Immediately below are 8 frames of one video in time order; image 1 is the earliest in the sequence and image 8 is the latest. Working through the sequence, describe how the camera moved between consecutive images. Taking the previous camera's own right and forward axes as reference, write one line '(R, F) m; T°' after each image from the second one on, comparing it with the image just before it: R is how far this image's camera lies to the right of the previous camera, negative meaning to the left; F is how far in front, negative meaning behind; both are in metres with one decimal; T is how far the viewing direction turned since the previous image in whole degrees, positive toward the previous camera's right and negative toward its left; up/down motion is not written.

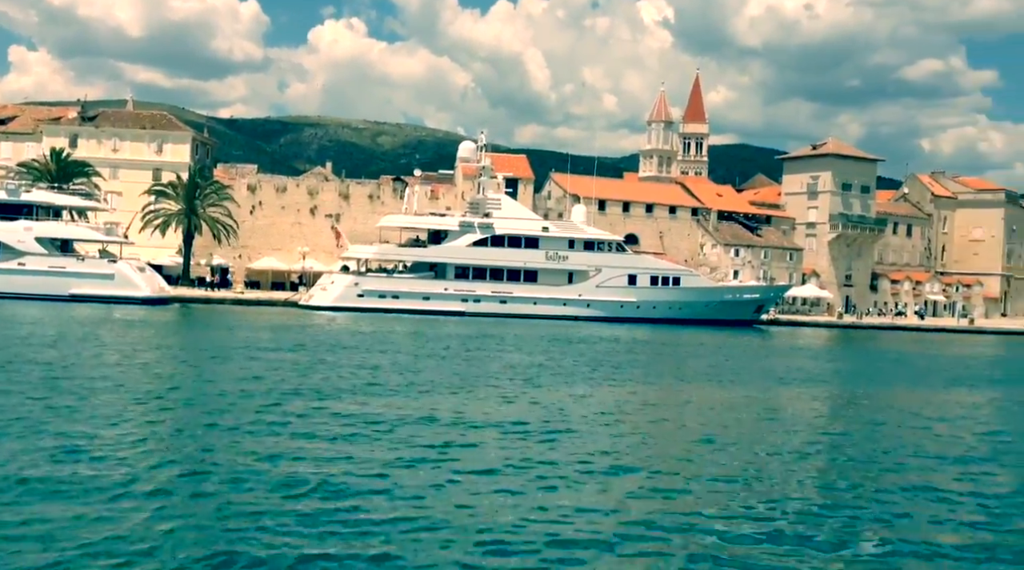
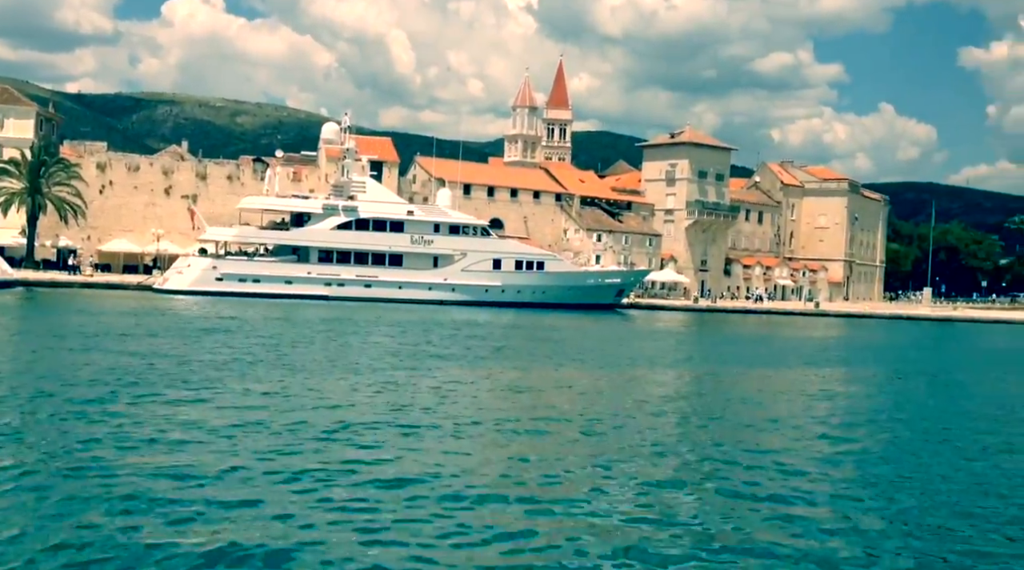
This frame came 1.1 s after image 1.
(-0.1, +0.3) m; +7°
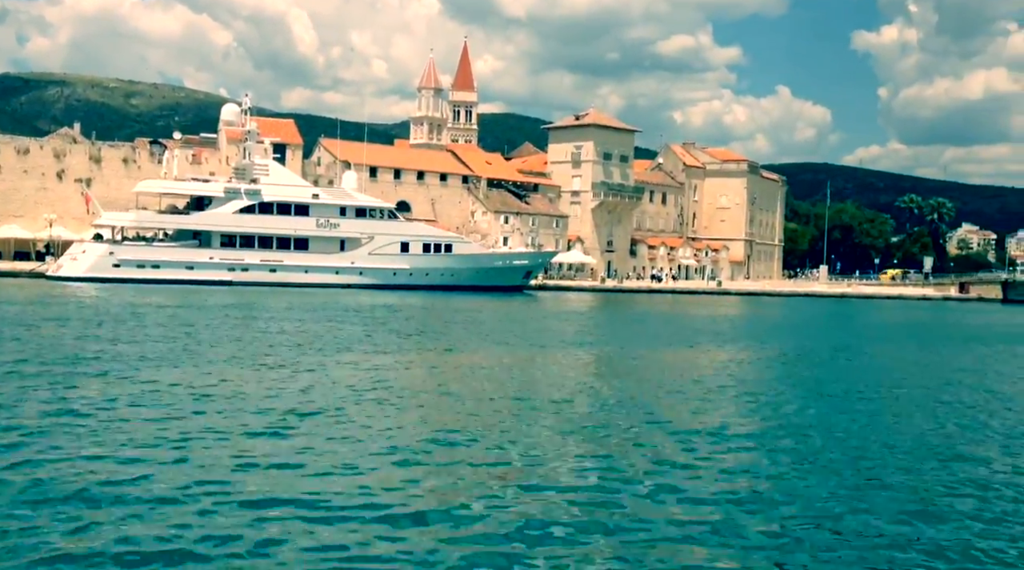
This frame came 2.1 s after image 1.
(0.0, +0.3) m; +5°
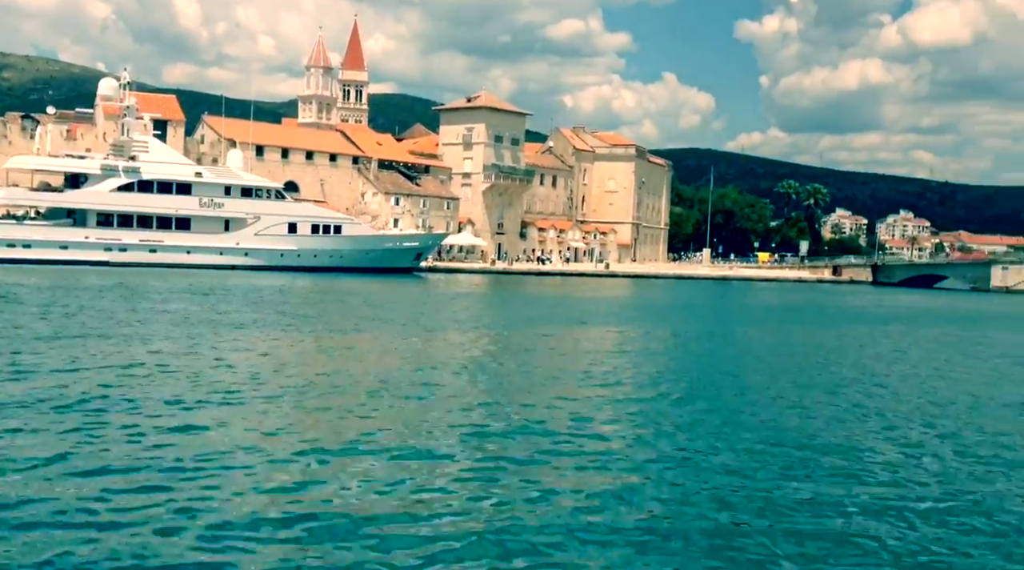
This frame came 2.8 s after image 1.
(0.0, +0.3) m; +5°
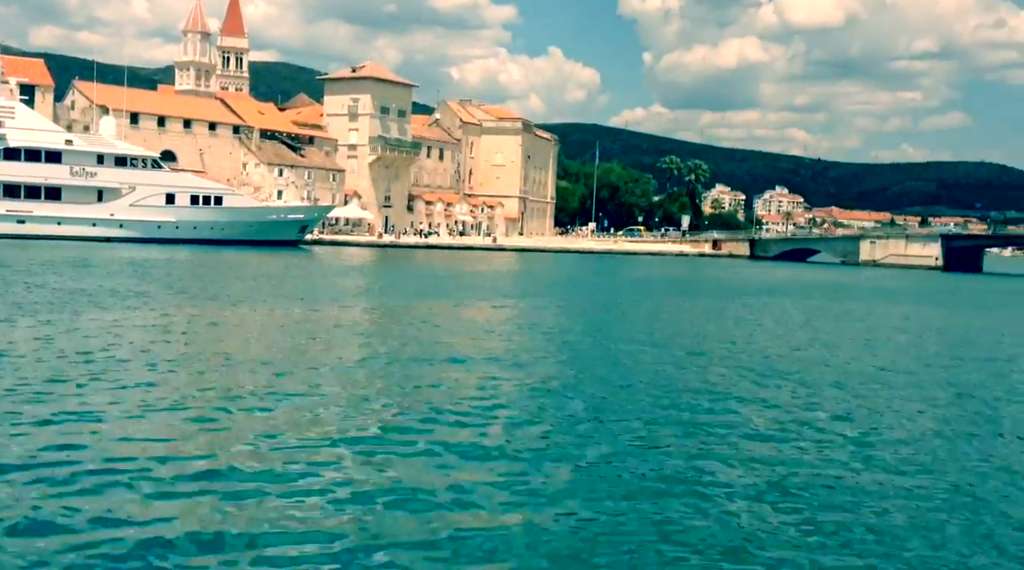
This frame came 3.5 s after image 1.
(0.0, +0.4) m; +6°
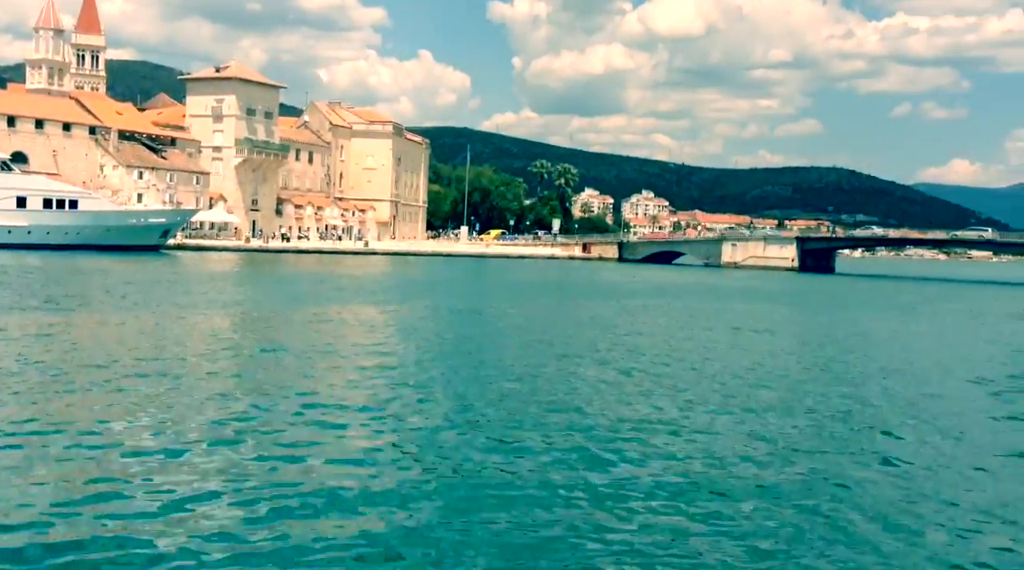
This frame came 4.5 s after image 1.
(+0.1, +0.3) m; +6°
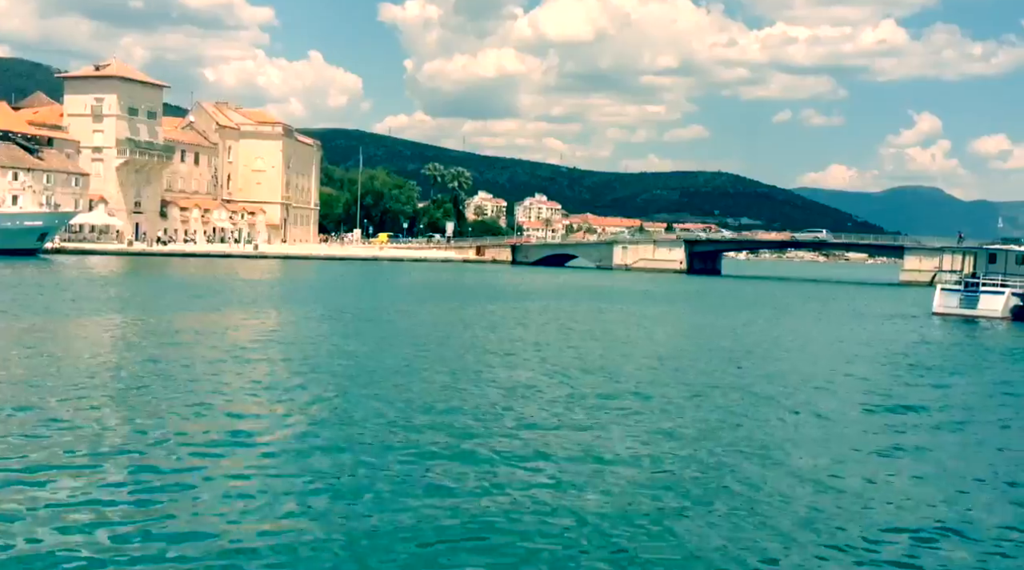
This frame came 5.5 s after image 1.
(+0.1, +0.1) m; +5°
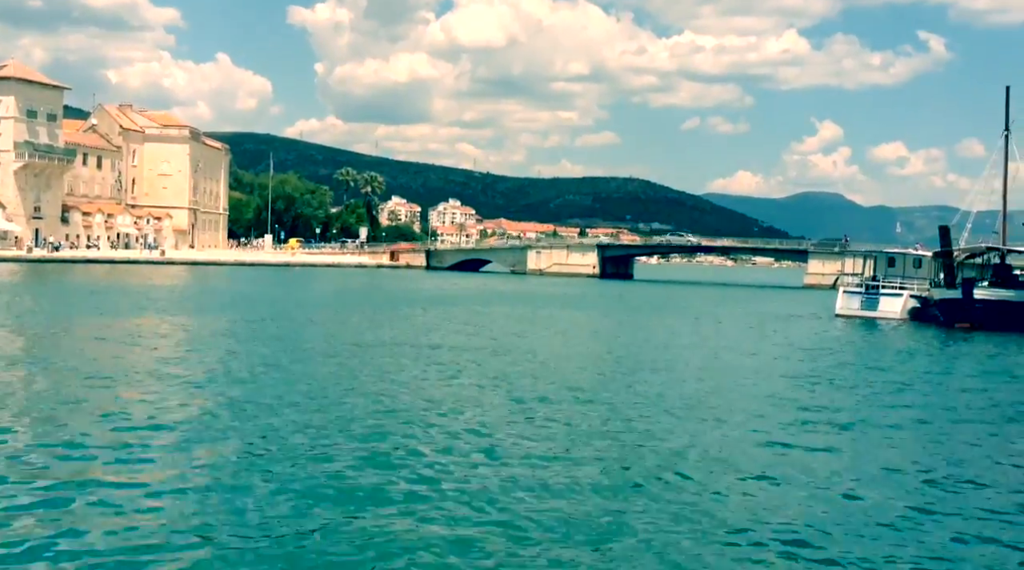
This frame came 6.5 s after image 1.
(-0.7, -0.7) m; +4°
